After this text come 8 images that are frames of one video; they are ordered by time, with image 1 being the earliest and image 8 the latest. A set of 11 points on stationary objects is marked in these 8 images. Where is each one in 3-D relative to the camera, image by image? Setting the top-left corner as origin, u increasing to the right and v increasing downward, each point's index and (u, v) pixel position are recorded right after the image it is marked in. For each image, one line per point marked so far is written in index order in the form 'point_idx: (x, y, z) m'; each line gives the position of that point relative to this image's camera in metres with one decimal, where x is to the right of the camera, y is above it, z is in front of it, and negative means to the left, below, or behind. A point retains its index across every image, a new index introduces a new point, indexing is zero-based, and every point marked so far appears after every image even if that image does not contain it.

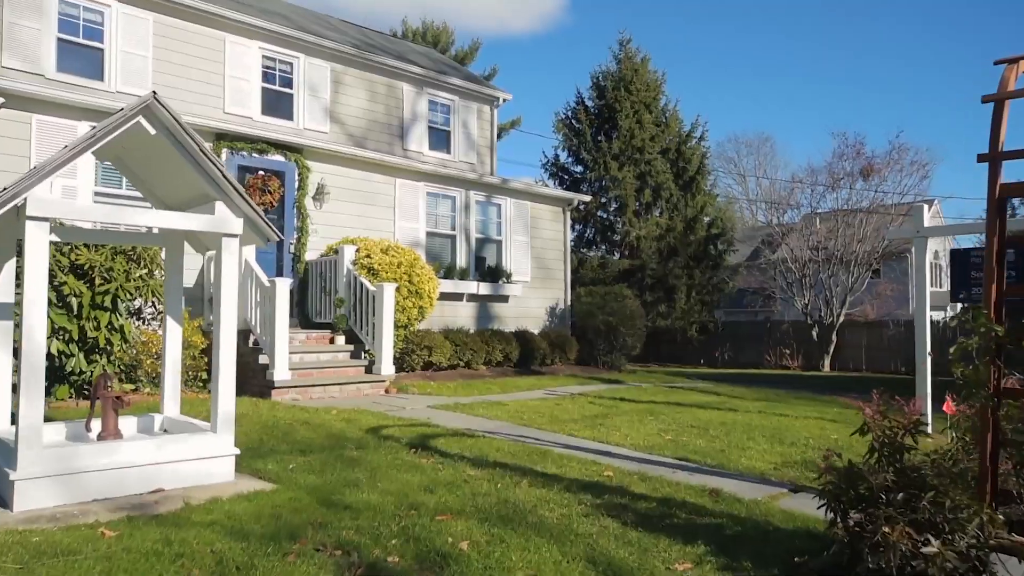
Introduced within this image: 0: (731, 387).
0: (+3.8, -1.7, +12.4) m
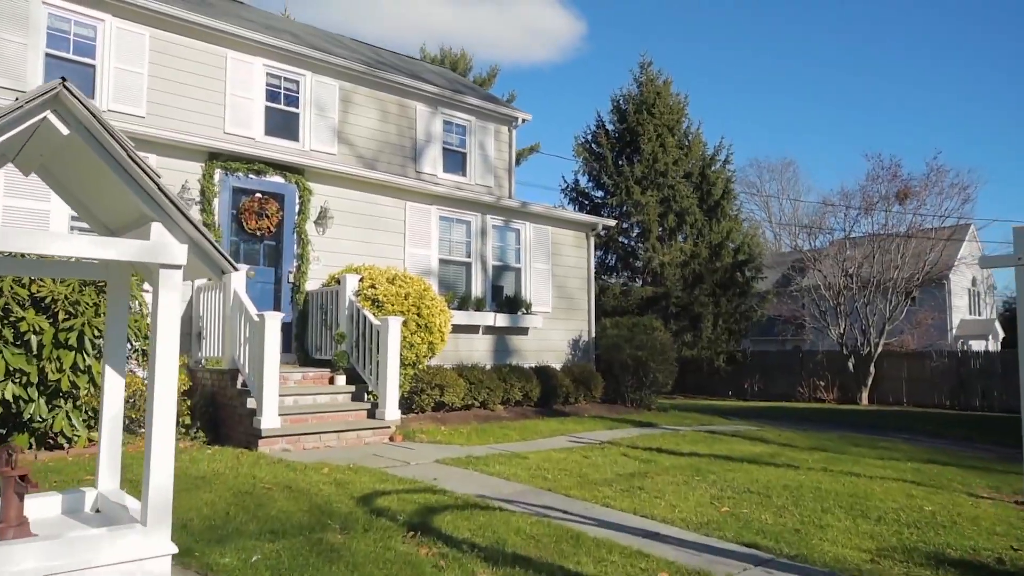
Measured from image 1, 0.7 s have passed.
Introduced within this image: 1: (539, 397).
0: (+4.1, -2.2, +11.1) m
1: (+0.5, -1.8, +11.8) m
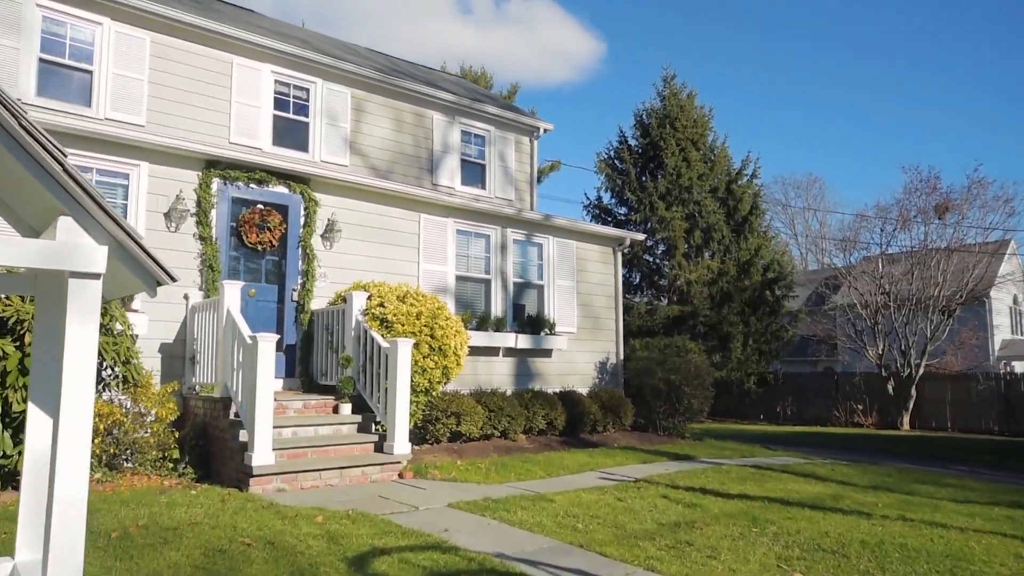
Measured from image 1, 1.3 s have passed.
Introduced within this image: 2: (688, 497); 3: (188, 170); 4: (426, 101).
0: (+4.5, -2.5, +10.0) m
1: (+0.8, -2.1, +10.8) m
2: (+1.7, -2.0, +6.7) m
3: (-4.0, +1.5, +8.8) m
4: (-1.8, +3.8, +14.2) m
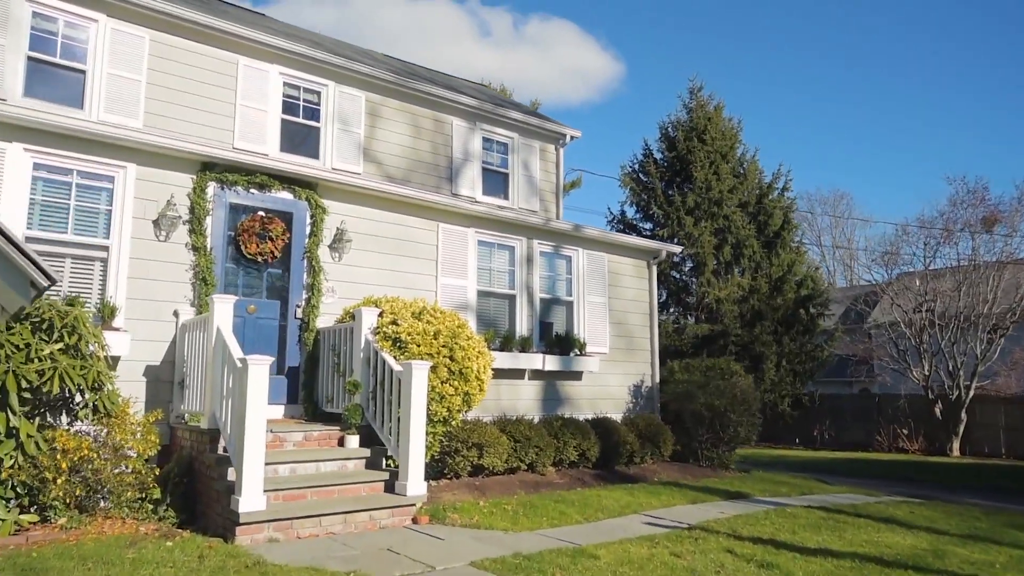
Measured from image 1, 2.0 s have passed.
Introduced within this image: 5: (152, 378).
0: (+4.8, -2.7, +8.8) m
1: (+1.2, -2.3, +9.7) m
2: (+1.9, -2.1, +5.5) m
3: (-3.7, +1.3, +7.9) m
4: (-1.3, +3.5, +13.3) m
5: (-3.8, -0.9, +7.4) m
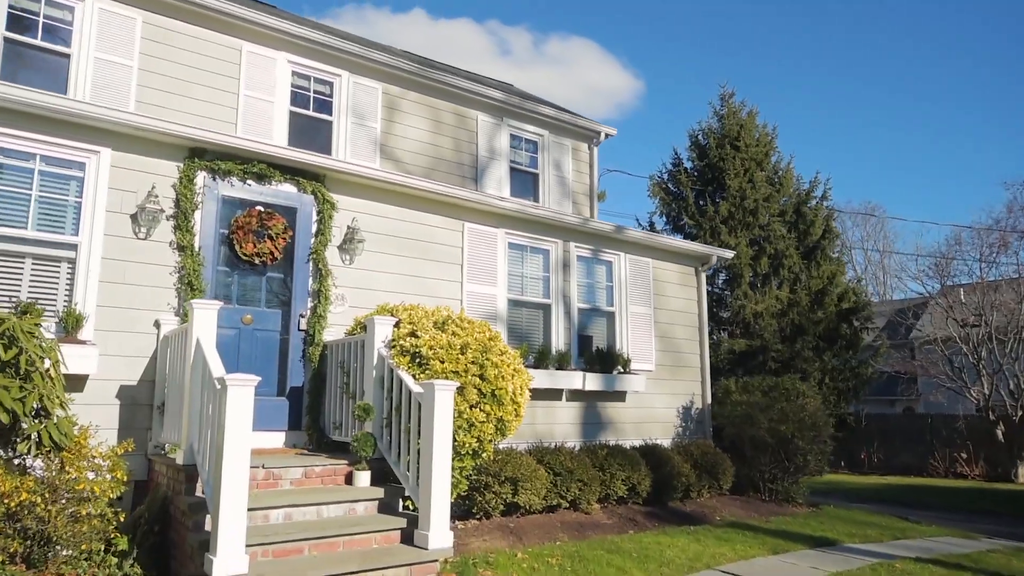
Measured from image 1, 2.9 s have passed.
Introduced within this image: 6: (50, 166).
0: (+5.2, -2.7, +7.4) m
1: (+1.6, -2.4, +8.4) m
2: (+2.3, -2.1, +4.2) m
3: (-3.3, +1.2, +6.8) m
4: (-0.8, +3.3, +12.2) m
5: (-3.4, -1.0, +6.3) m
6: (-4.1, +1.1, +6.2) m
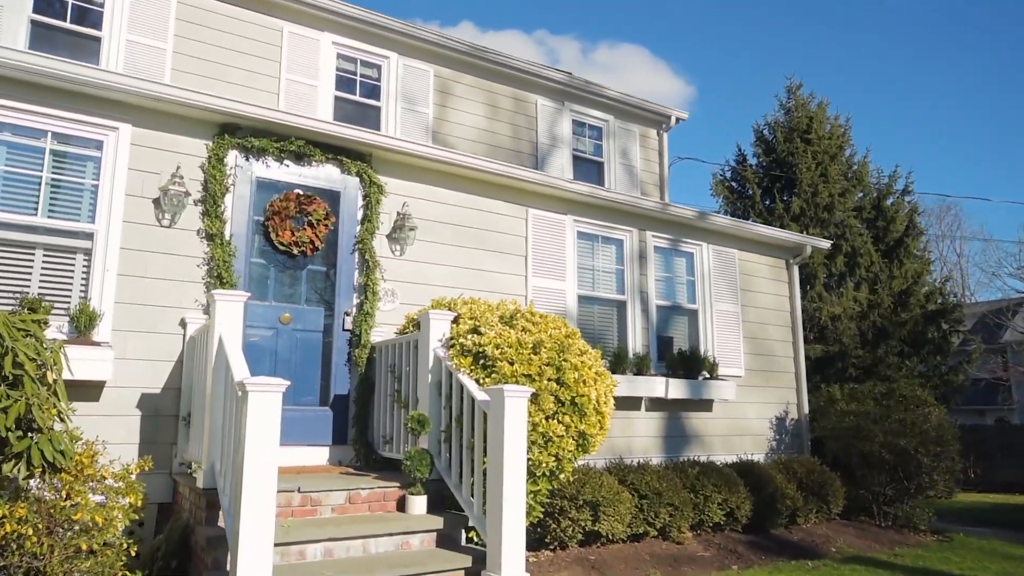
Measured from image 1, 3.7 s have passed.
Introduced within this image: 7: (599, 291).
0: (+5.9, -2.6, +5.9) m
1: (+2.4, -2.3, +7.2) m
2: (+2.7, -1.9, +2.9) m
3: (-2.7, +1.3, +6.0) m
4: (+0.2, +3.3, +11.2) m
5: (-2.8, -0.9, +5.4) m
6: (-3.5, +1.1, +5.5) m
7: (+1.0, 0.0, +8.2) m
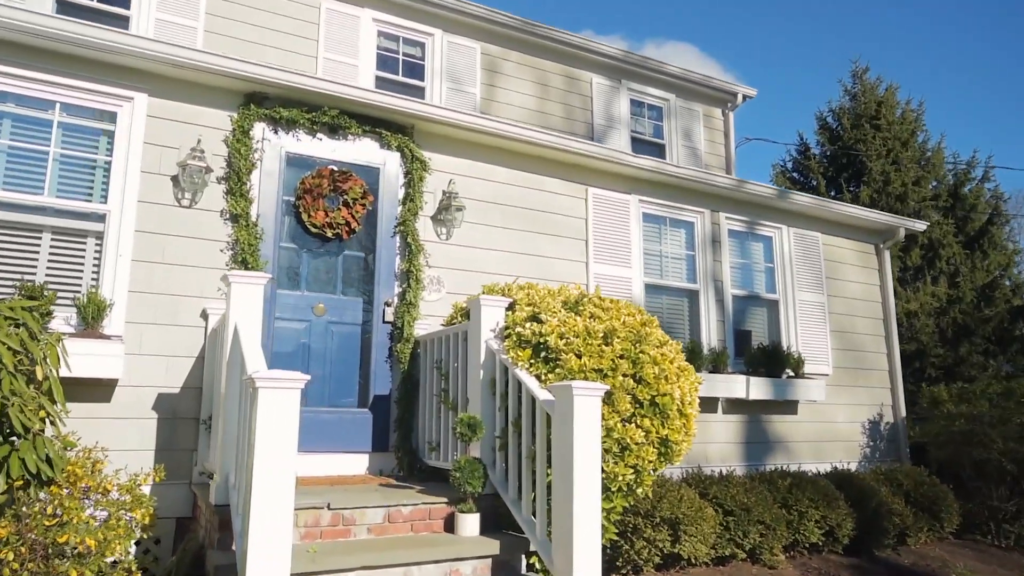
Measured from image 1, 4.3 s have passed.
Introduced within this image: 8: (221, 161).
0: (+6.4, -2.4, +4.6) m
1: (+3.0, -2.2, +6.2) m
2: (+3.0, -1.7, +1.9) m
3: (-2.3, +1.3, +5.4) m
4: (+1.0, +3.4, +10.4) m
5: (-2.4, -0.8, +4.8) m
6: (-3.1, +1.2, +4.9) m
7: (+1.6, +0.1, +7.3) m
8: (-2.2, +0.9, +5.3) m
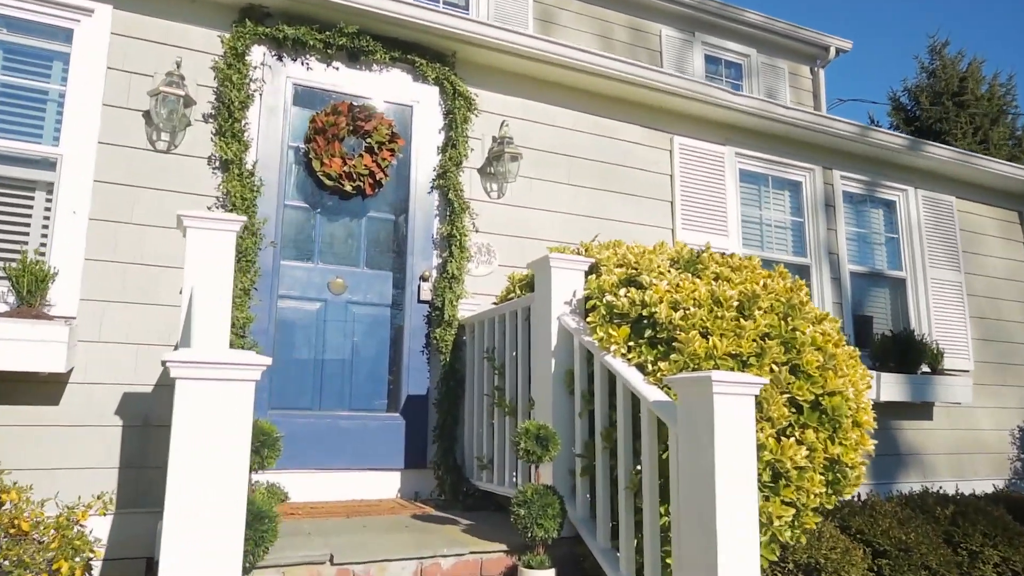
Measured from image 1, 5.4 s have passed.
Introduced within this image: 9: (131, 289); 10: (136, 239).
0: (+6.8, -2.1, +2.9) m
1: (+3.5, -2.0, +4.6) m
2: (+3.2, -1.5, +0.4) m
3: (-1.8, +1.5, +4.2) m
4: (+1.7, +3.6, +9.0) m
5: (-2.0, -0.7, +3.7) m
6: (-2.7, +1.4, +3.8) m
7: (+2.2, +0.3, +5.9) m
8: (-1.8, +1.1, +4.1) m
9: (-2.0, 0.0, +3.8) m
10: (-2.0, +0.3, +3.8) m
